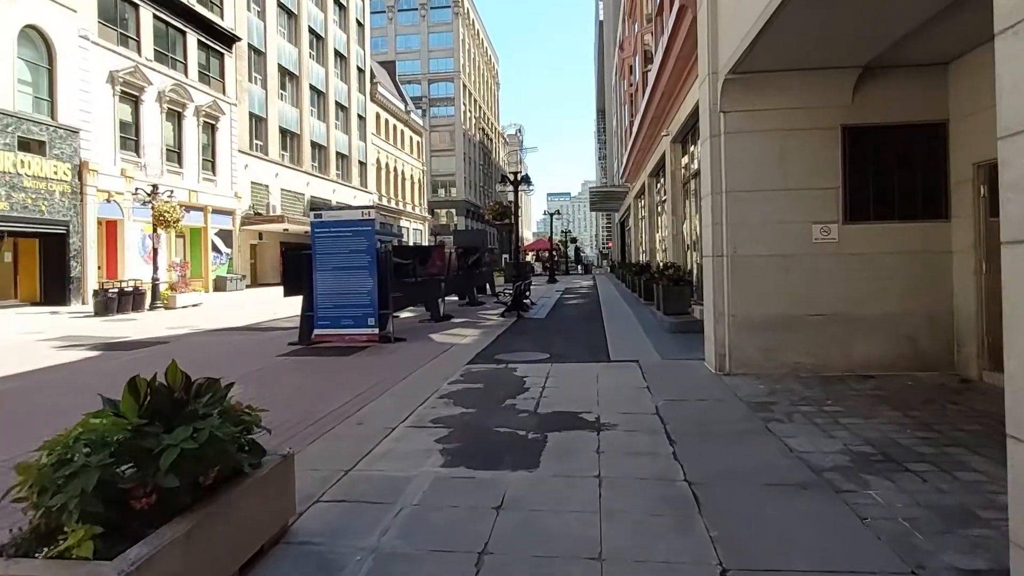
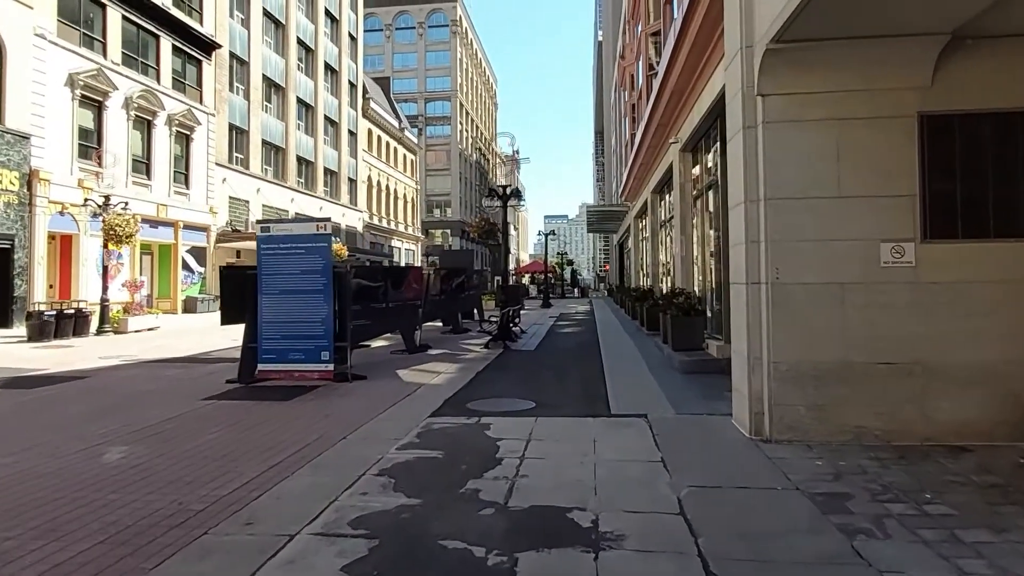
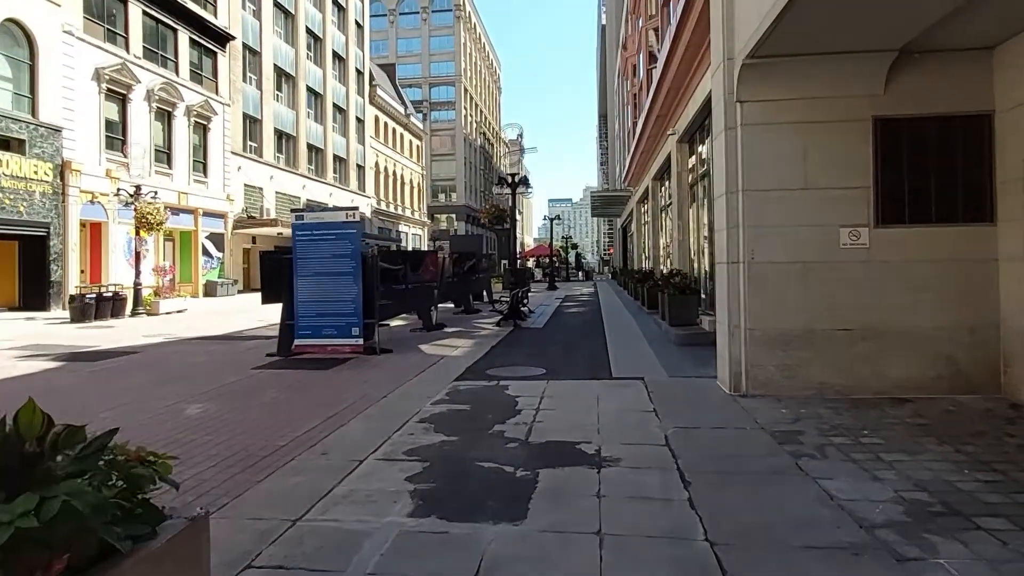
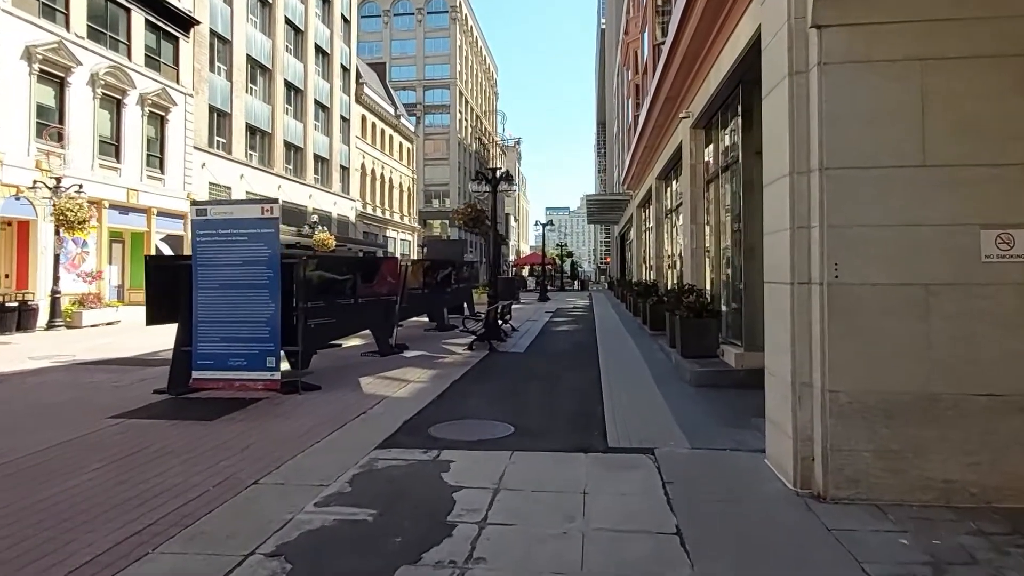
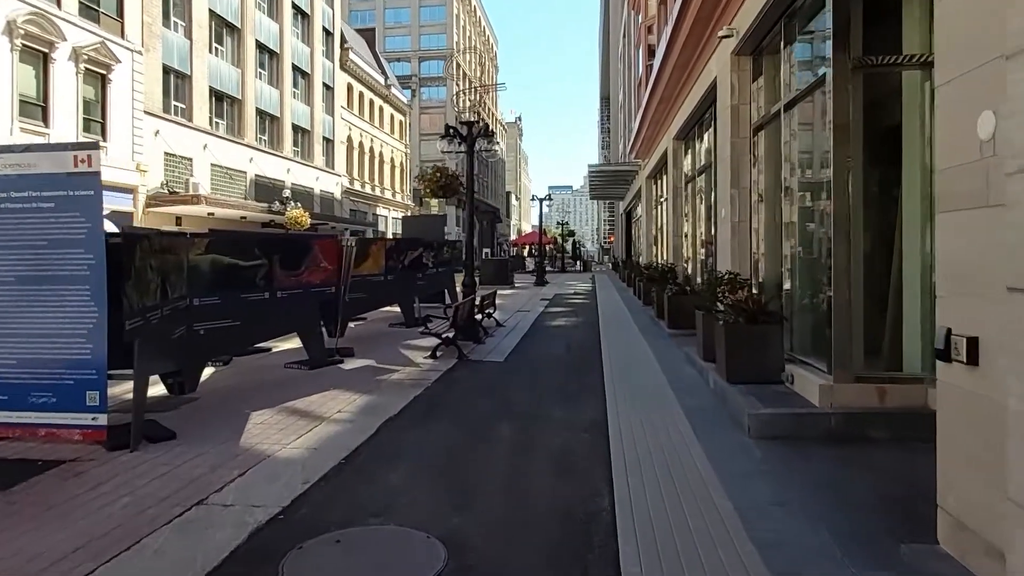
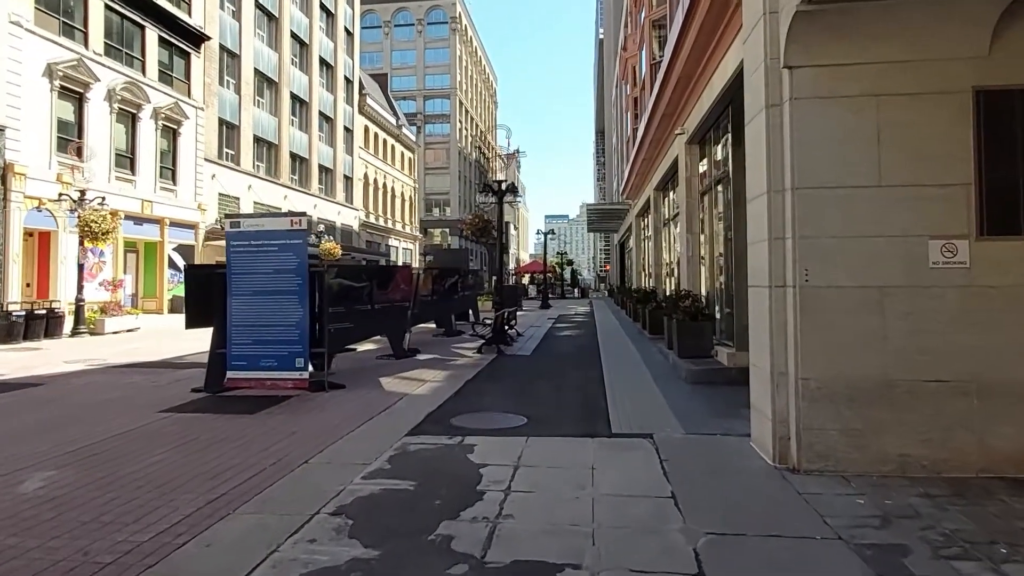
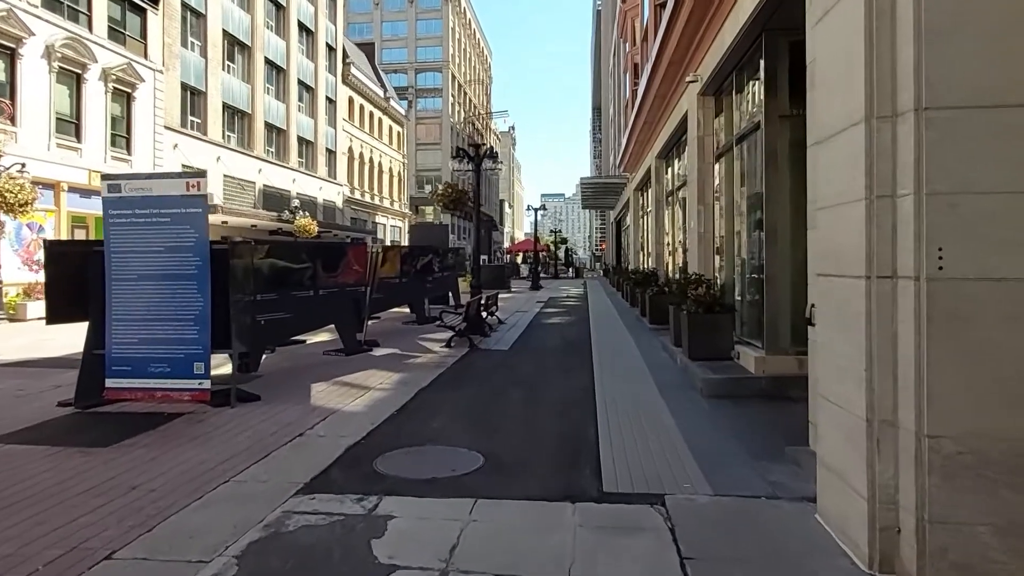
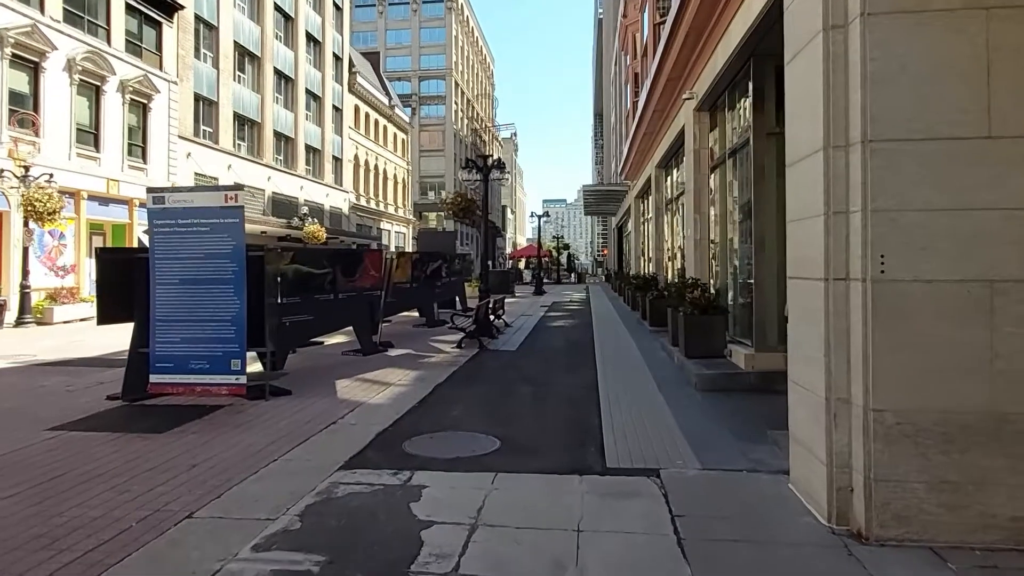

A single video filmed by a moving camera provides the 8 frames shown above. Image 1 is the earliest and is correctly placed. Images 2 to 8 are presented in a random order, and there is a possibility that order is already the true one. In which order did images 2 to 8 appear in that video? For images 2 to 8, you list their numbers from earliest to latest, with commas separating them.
3, 2, 6, 4, 8, 7, 5
